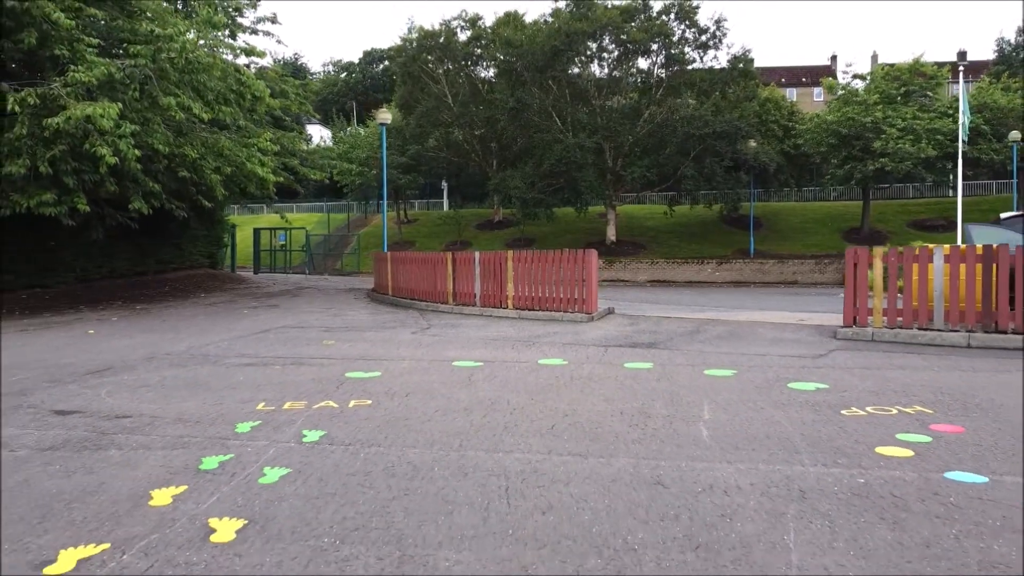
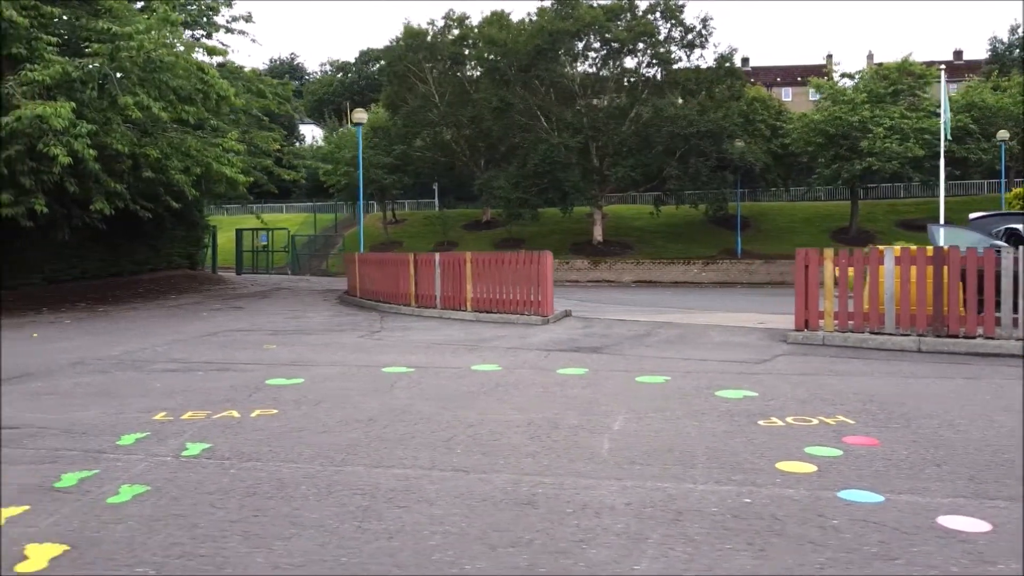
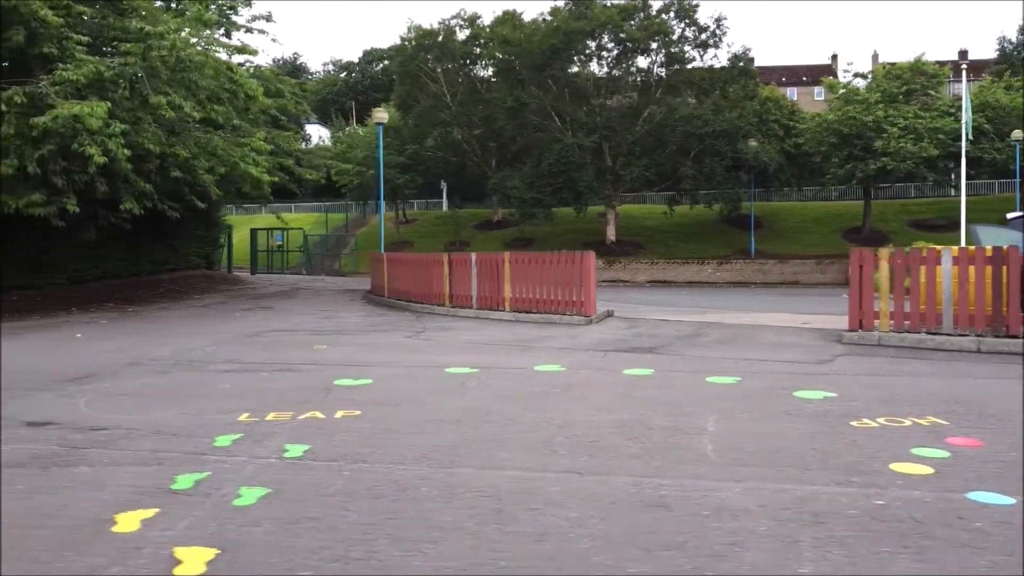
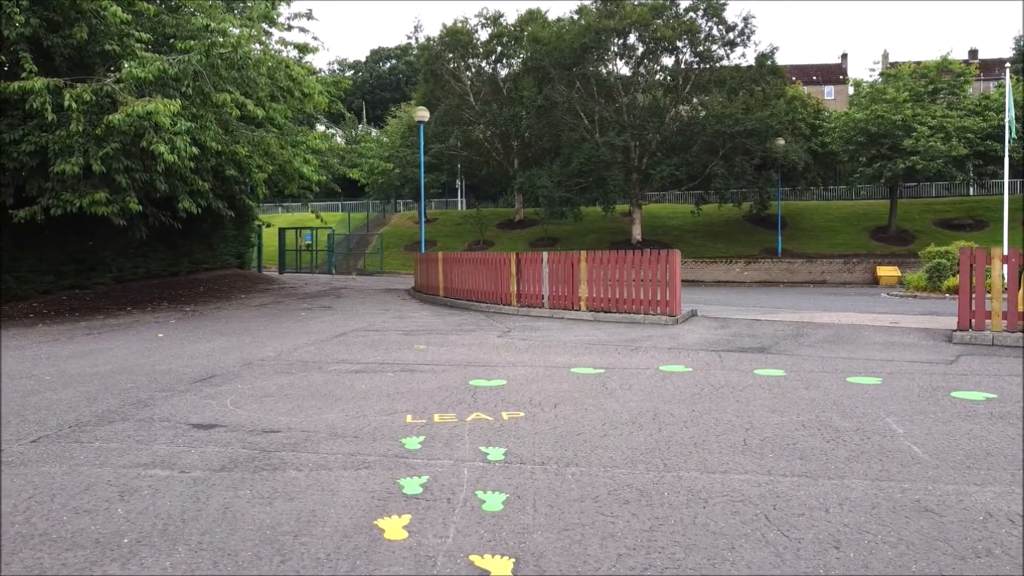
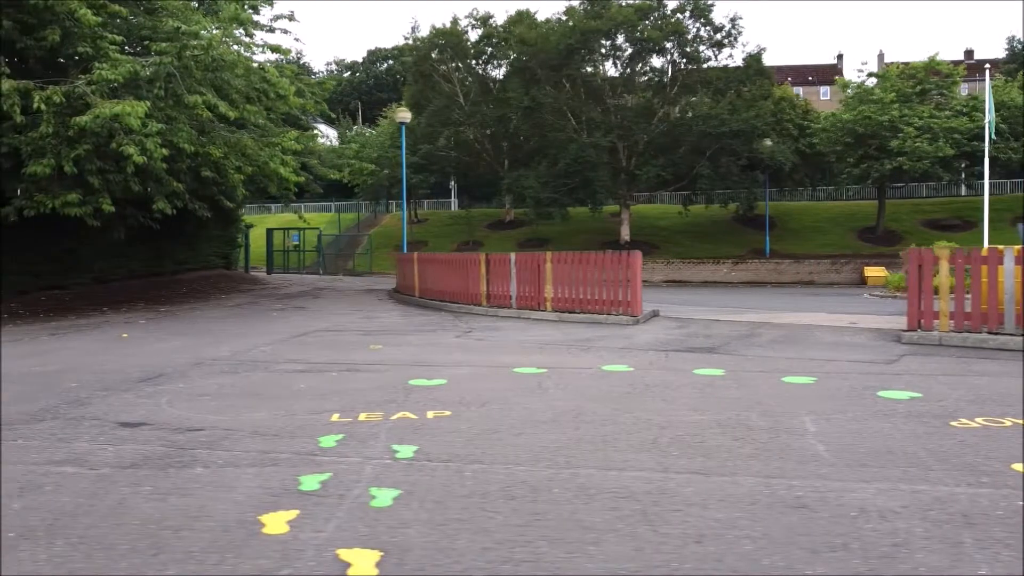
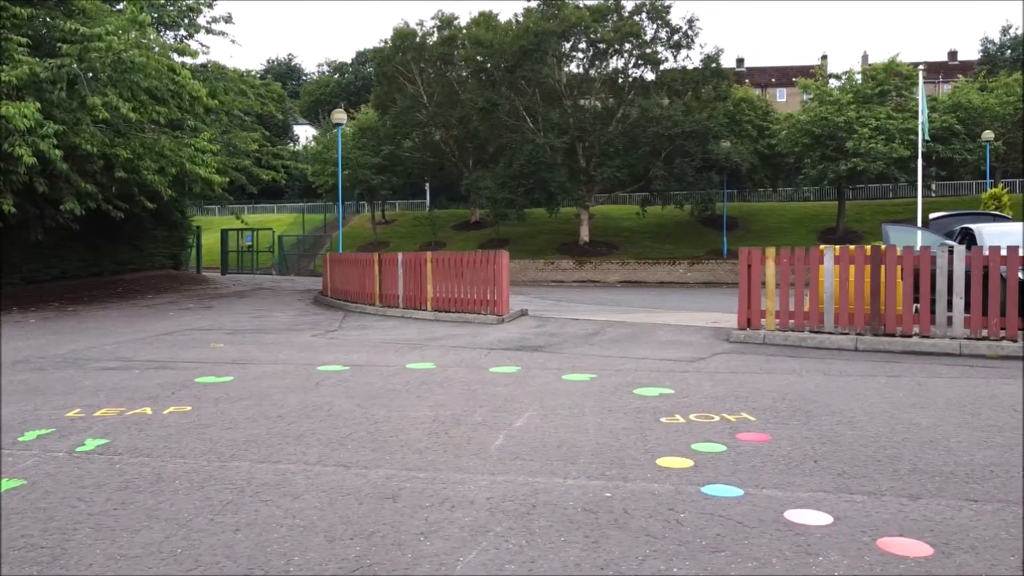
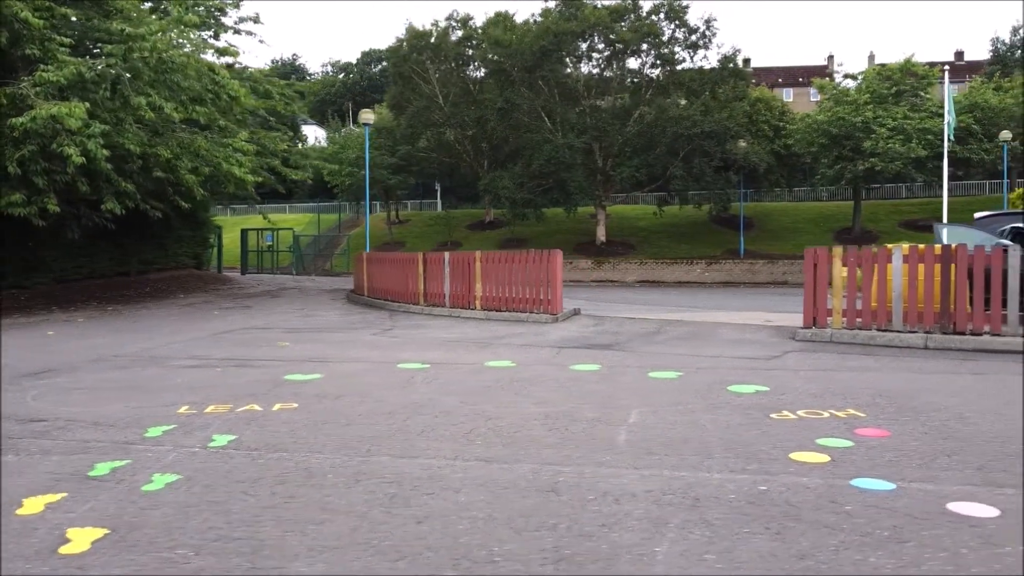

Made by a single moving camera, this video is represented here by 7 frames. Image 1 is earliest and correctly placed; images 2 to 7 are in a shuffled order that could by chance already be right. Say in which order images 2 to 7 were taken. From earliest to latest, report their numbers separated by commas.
7, 6, 2, 3, 5, 4
